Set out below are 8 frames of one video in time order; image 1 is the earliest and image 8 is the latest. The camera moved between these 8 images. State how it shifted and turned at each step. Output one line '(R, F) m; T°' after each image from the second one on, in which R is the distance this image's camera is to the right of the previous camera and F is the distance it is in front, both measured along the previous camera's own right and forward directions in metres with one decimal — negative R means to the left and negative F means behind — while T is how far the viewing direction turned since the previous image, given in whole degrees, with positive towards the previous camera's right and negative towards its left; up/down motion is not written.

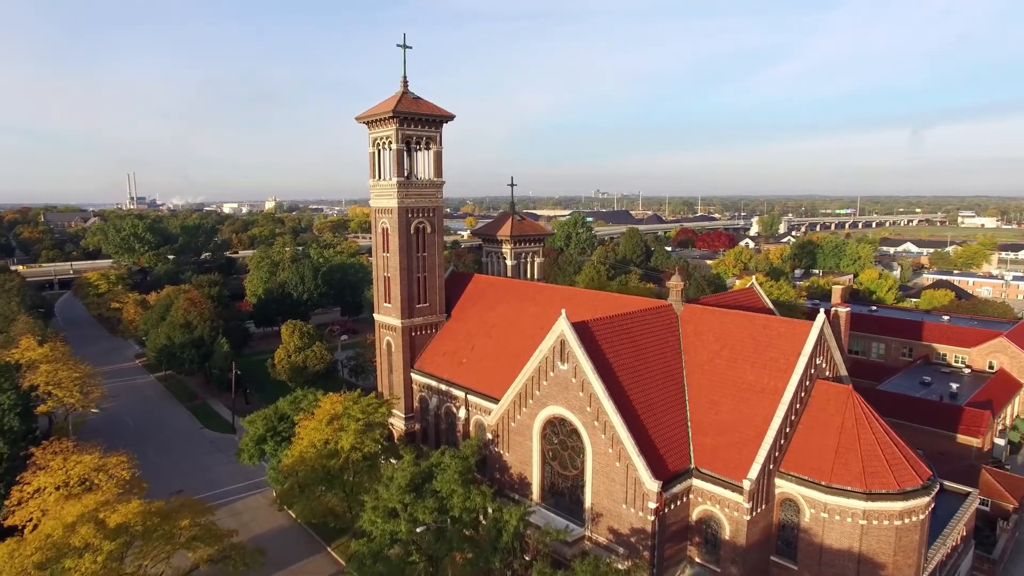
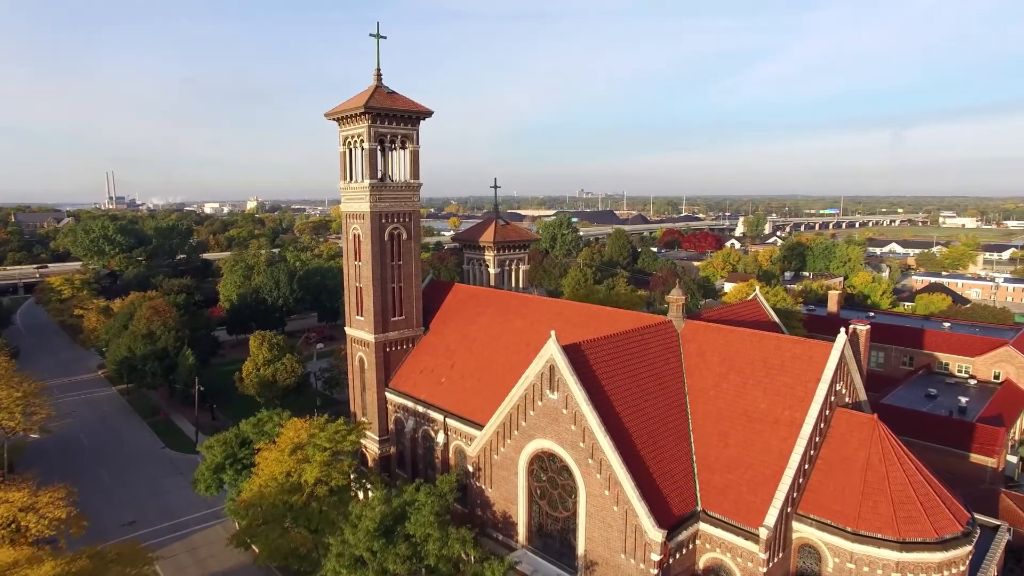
(+0.1, +2.1) m; +1°
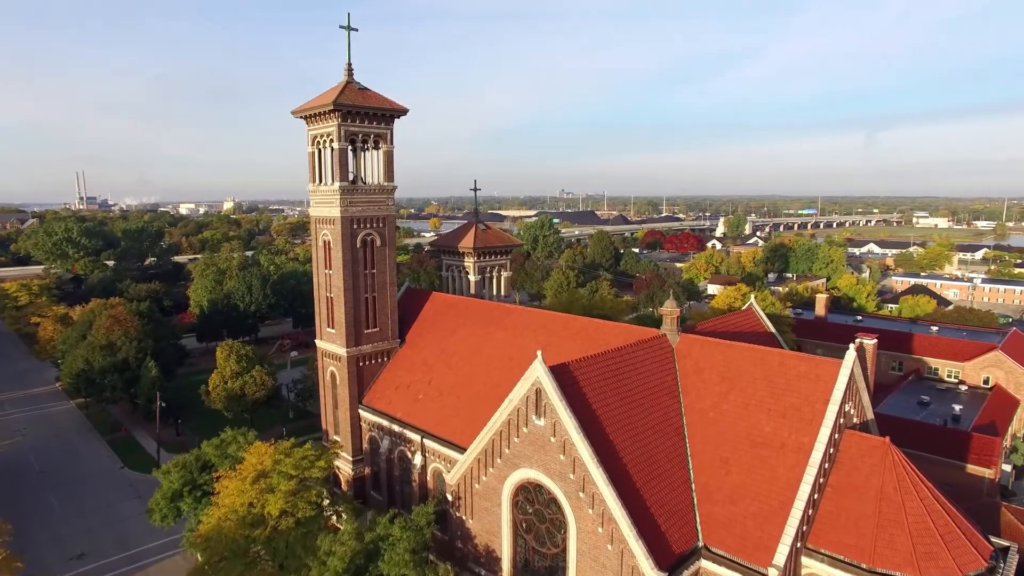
(0.0, +1.4) m; +2°
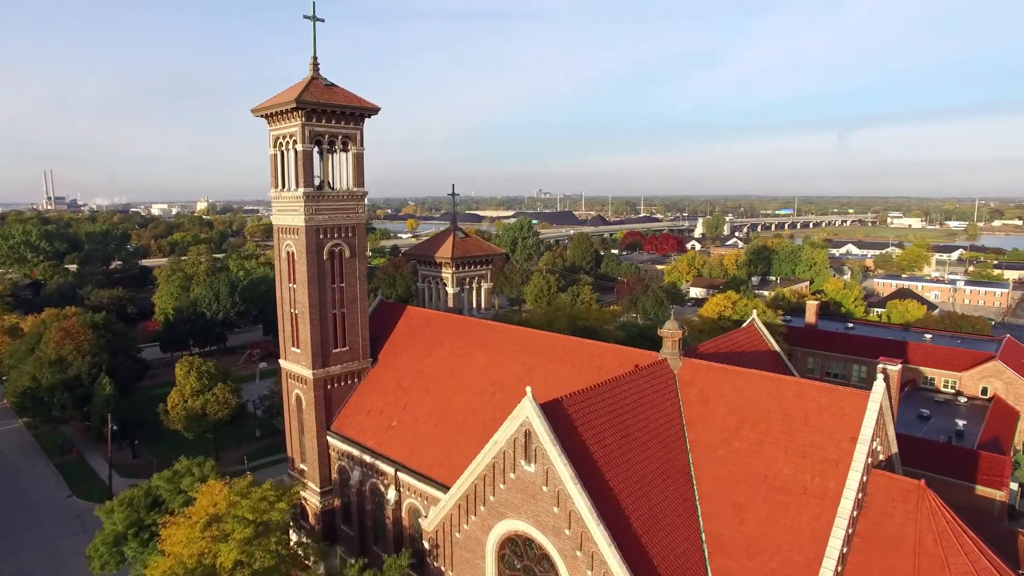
(-0.1, +1.9) m; +2°
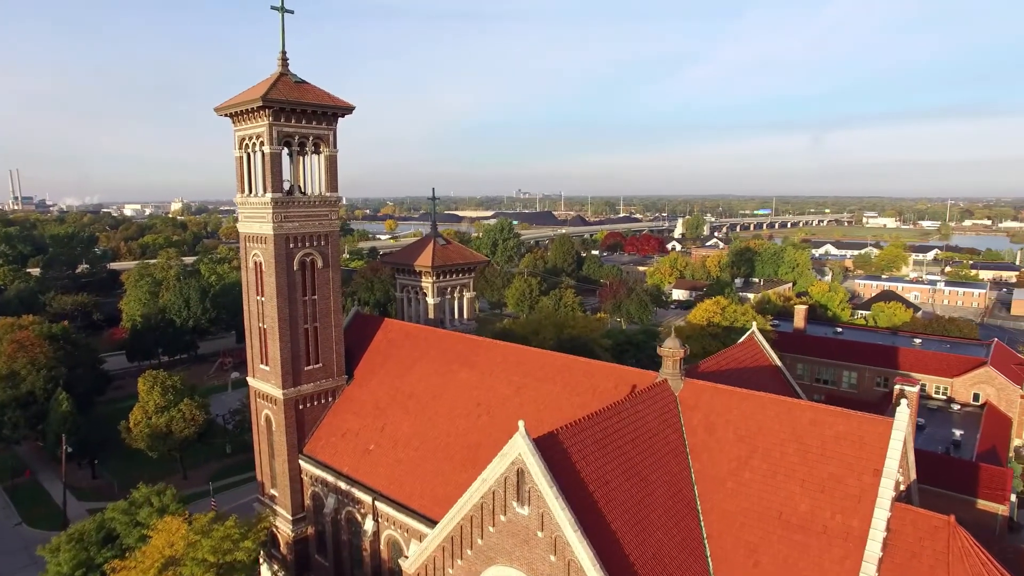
(-0.2, +1.3) m; +2°
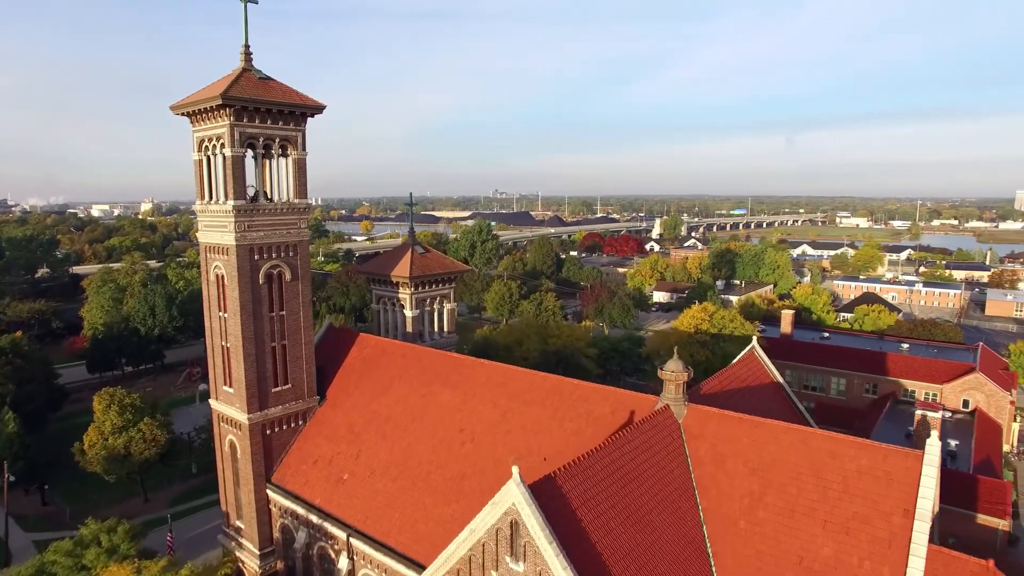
(-0.2, +1.3) m; +2°
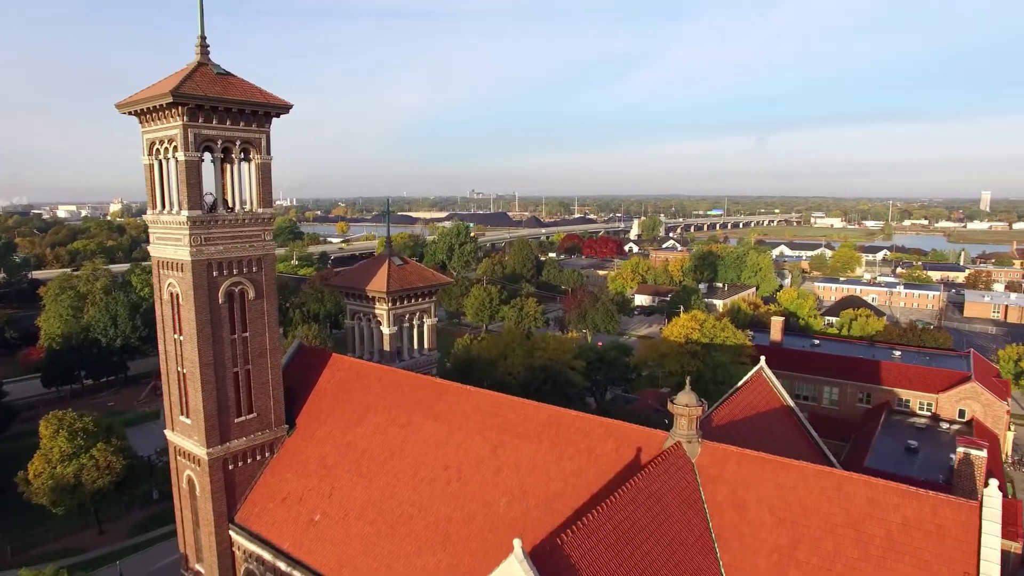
(-0.3, +1.6) m; +2°
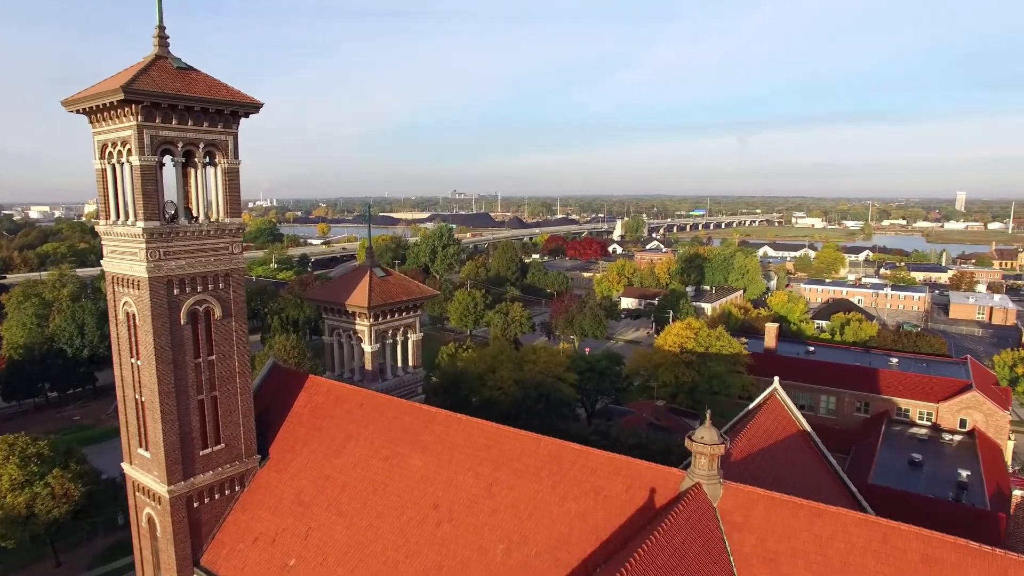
(-0.3, +1.4) m; +2°
